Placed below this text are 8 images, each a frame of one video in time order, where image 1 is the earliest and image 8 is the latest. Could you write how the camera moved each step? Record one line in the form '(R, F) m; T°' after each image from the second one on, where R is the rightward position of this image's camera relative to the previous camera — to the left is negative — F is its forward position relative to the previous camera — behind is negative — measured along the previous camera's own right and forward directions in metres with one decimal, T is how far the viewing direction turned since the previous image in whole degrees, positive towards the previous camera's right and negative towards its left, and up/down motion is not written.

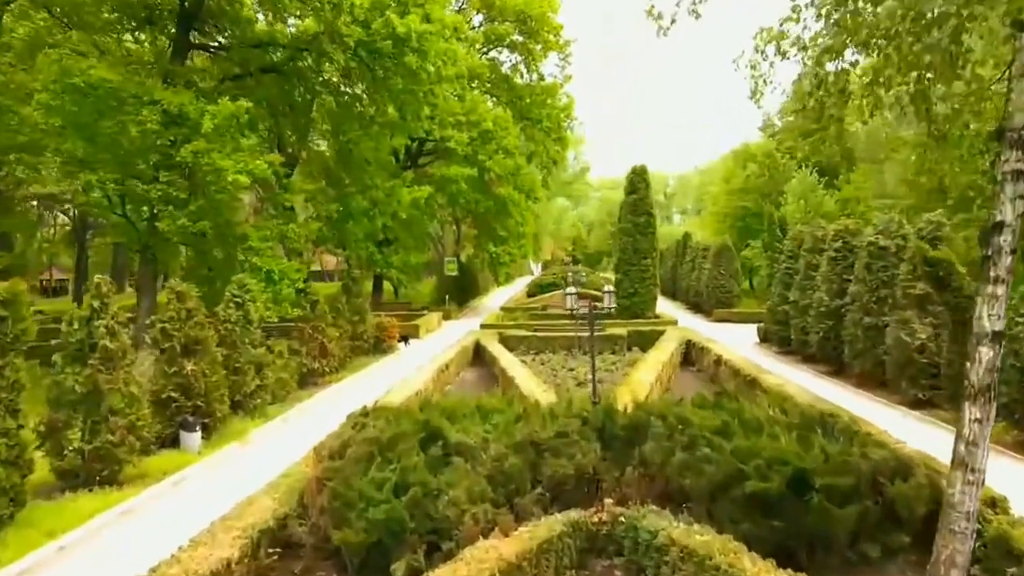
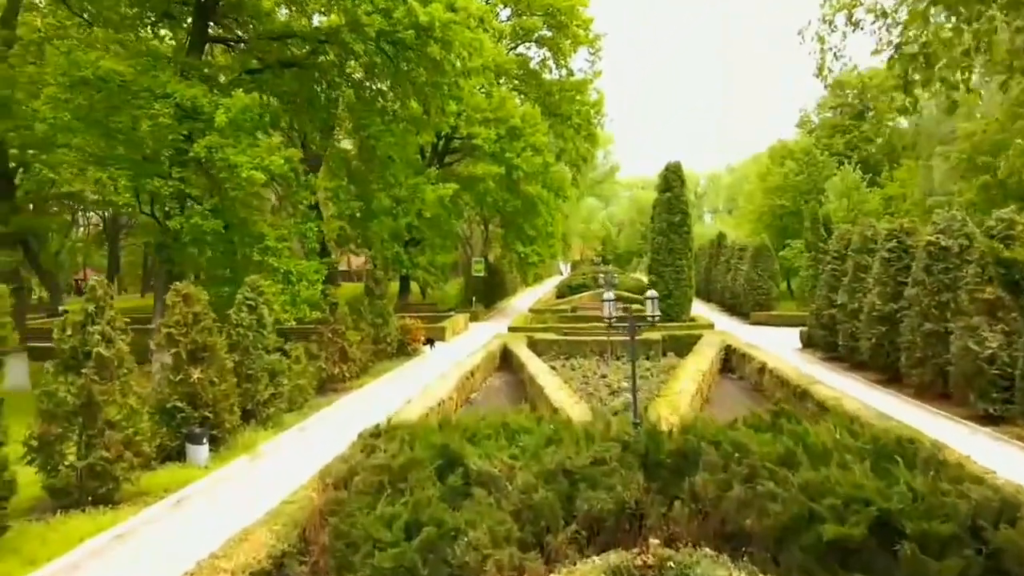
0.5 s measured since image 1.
(0.0, +0.8) m; -2°
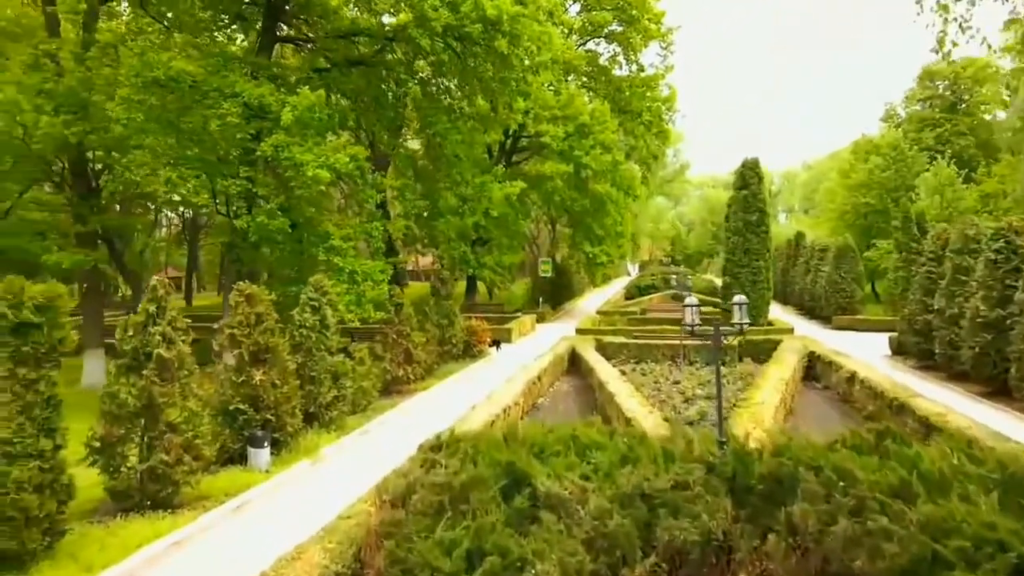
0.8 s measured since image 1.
(0.0, +0.5) m; -5°
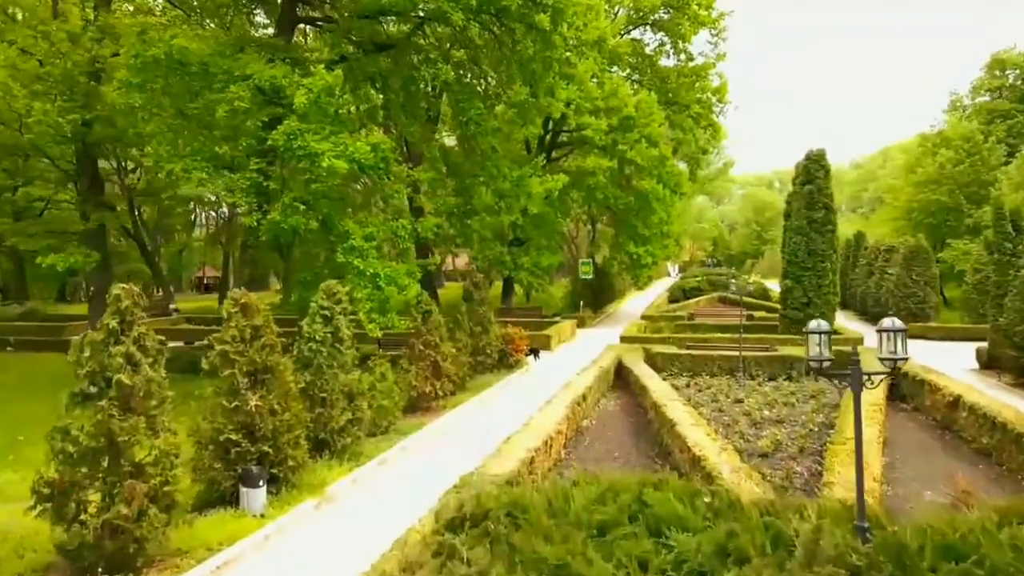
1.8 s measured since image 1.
(-0.1, +1.6) m; -3°
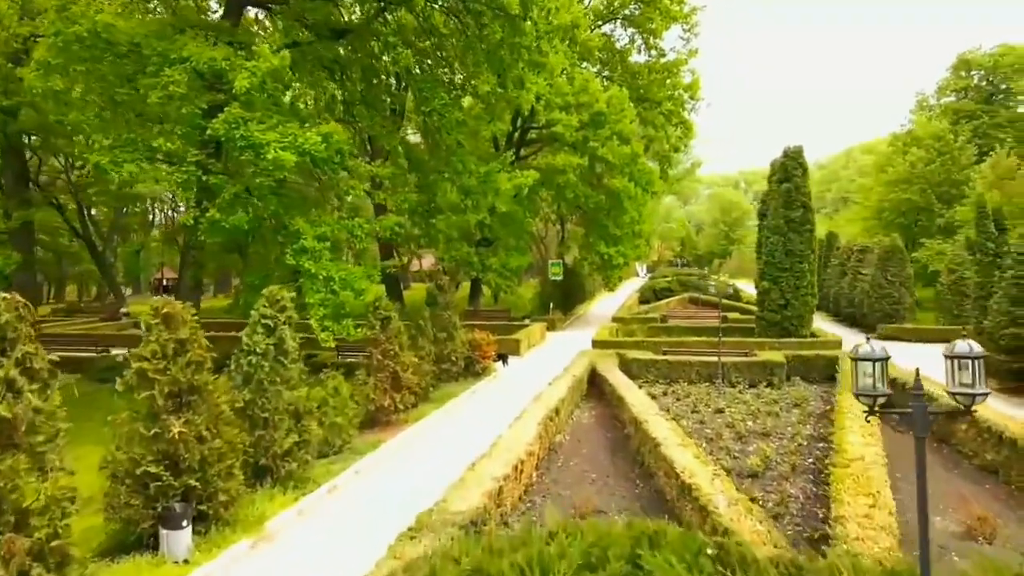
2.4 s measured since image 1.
(0.0, +1.0) m; +2°
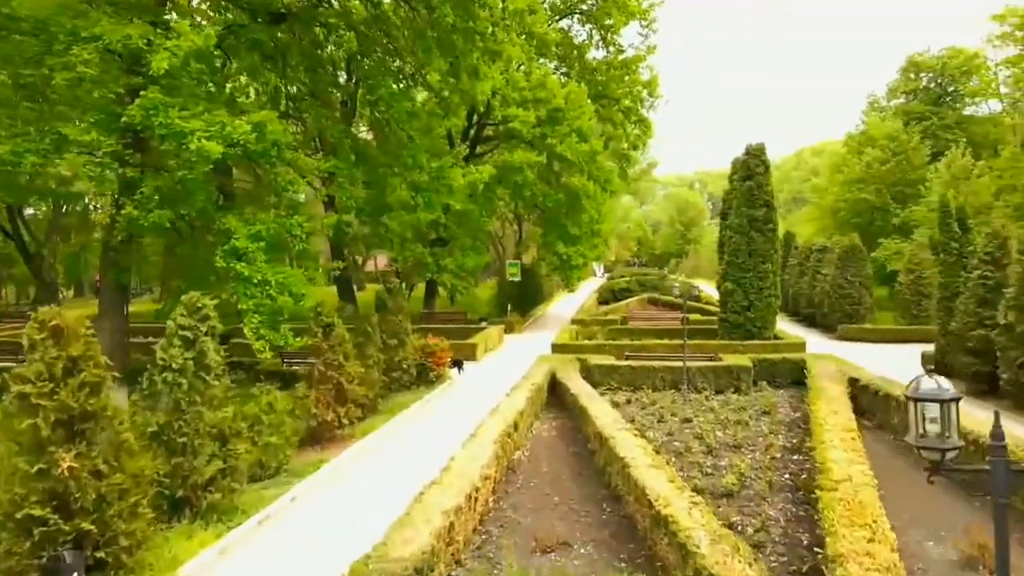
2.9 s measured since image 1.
(+0.1, +0.9) m; +3°
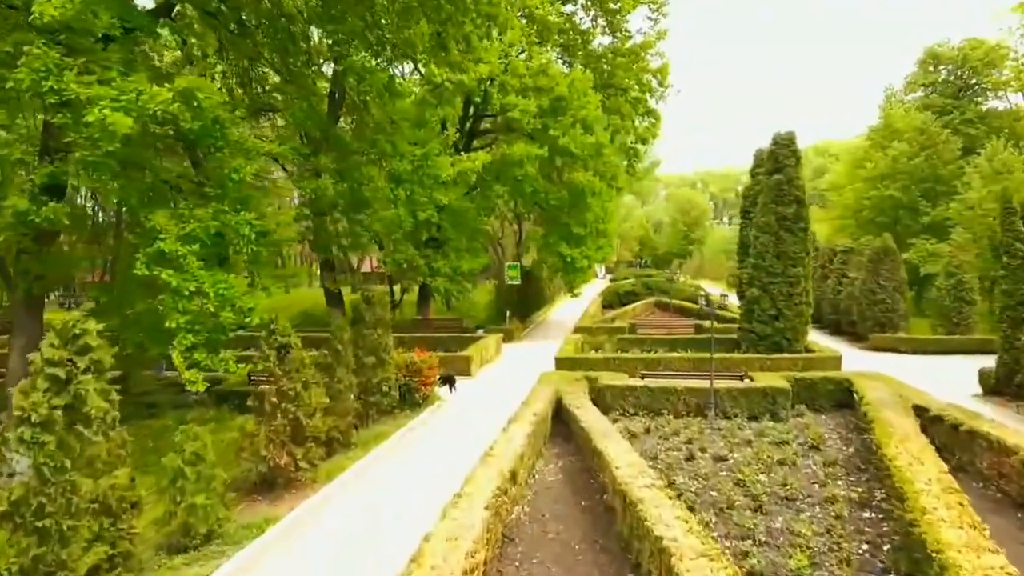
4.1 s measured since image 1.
(0.0, +2.1) m; 0°
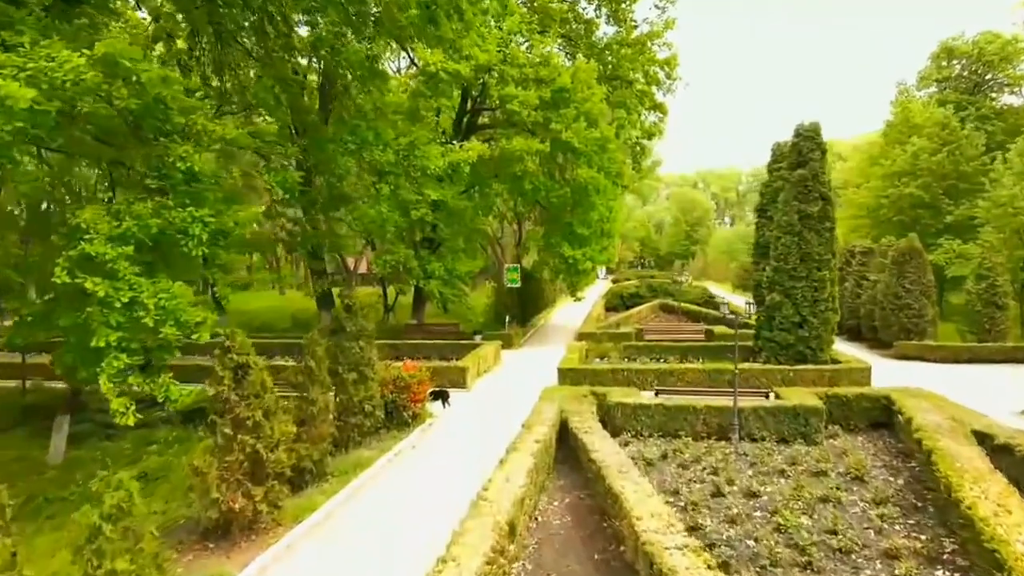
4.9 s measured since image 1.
(0.0, +1.4) m; 0°
